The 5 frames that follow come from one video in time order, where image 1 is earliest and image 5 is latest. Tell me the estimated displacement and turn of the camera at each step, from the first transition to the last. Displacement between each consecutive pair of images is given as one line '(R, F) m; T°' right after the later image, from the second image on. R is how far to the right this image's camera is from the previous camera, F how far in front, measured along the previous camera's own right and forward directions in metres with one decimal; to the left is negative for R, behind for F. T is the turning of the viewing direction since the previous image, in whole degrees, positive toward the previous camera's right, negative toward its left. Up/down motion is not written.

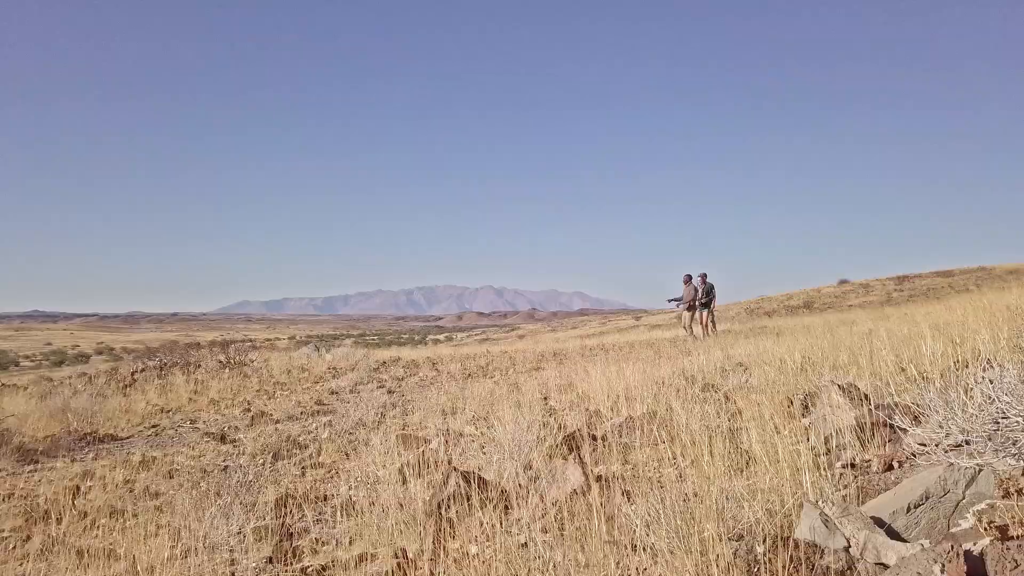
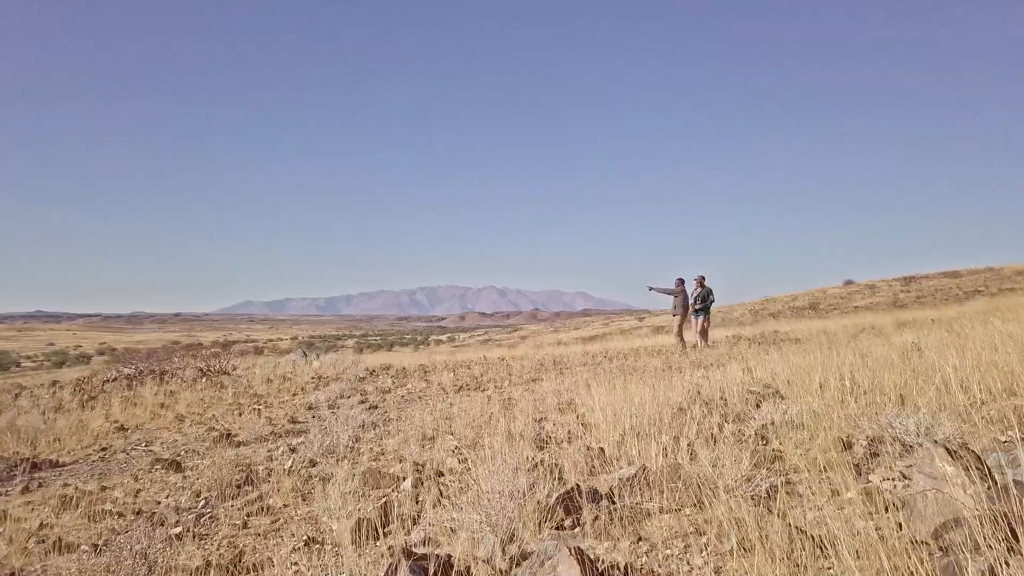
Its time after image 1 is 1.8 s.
(+0.1, +1.0) m; 0°
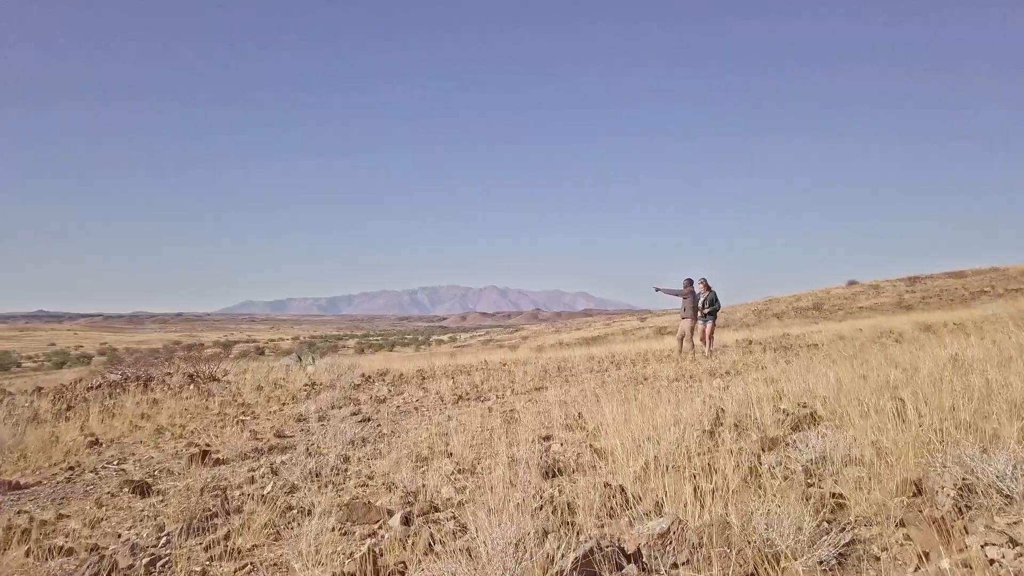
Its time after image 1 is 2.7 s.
(0.0, +0.6) m; 0°
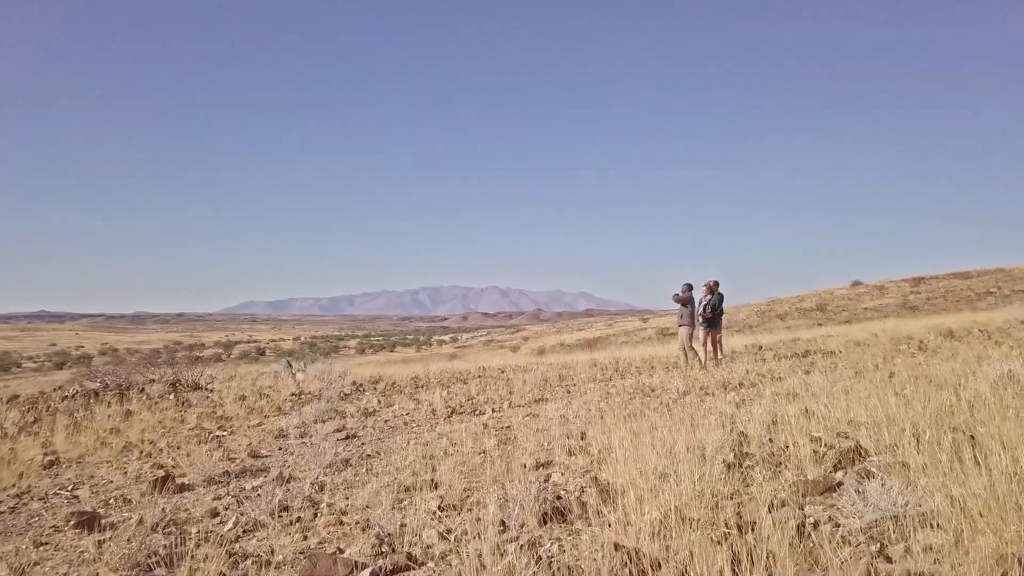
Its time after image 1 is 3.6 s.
(+0.1, +0.7) m; 0°
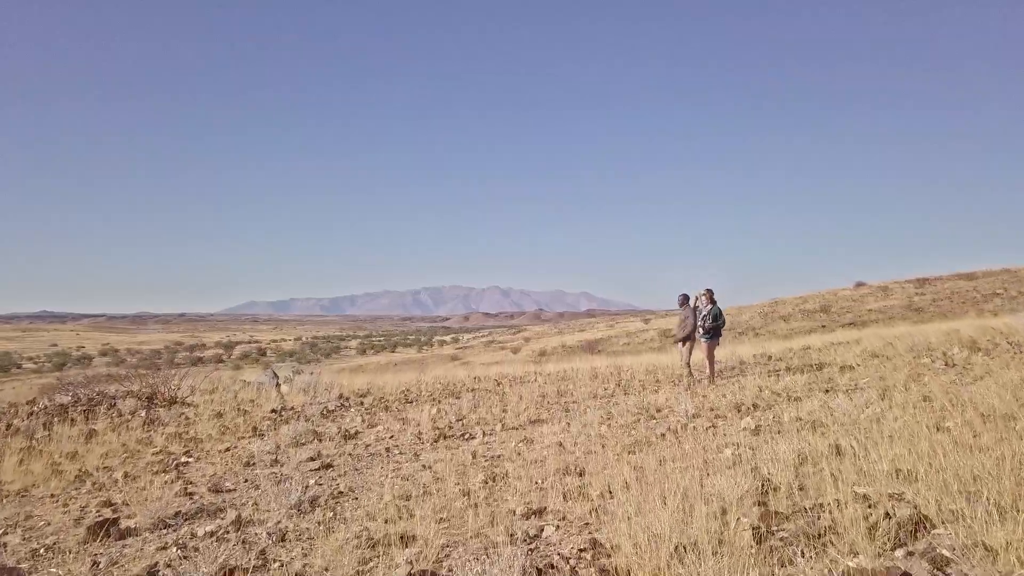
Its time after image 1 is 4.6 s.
(+0.1, +0.8) m; 0°
